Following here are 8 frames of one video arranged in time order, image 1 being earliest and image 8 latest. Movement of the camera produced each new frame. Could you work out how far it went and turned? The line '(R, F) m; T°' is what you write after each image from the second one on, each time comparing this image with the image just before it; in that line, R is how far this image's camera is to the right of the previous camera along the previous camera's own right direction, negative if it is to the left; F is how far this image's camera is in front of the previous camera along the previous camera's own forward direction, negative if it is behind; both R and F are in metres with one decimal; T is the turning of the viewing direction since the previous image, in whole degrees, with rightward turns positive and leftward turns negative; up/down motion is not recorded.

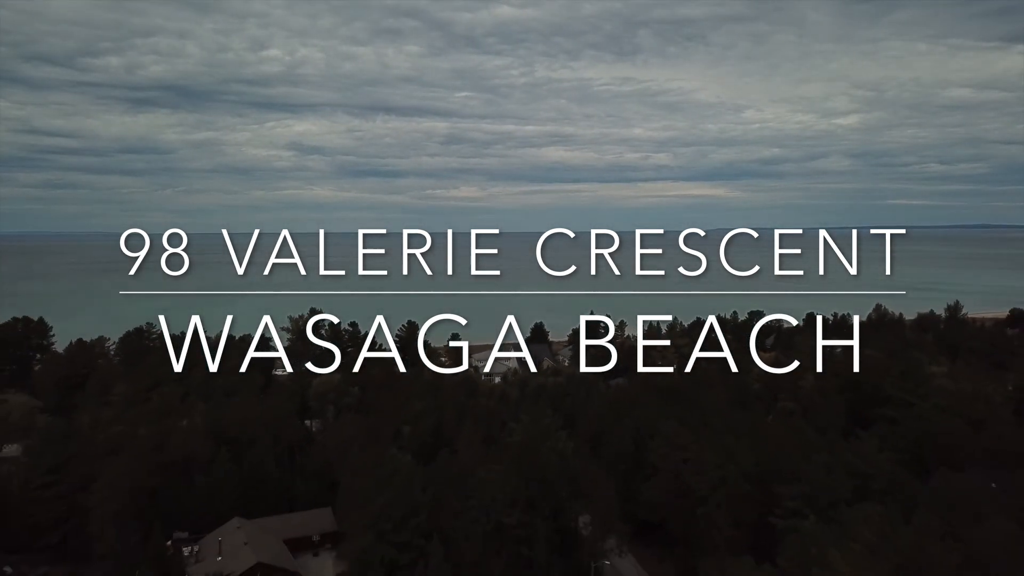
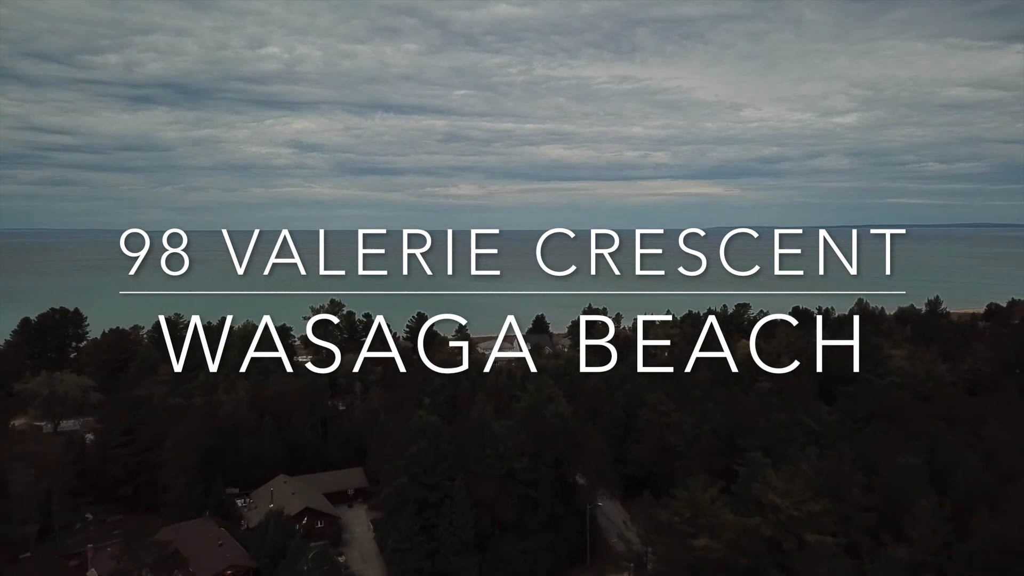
(-2.3, +5.0) m; 0°
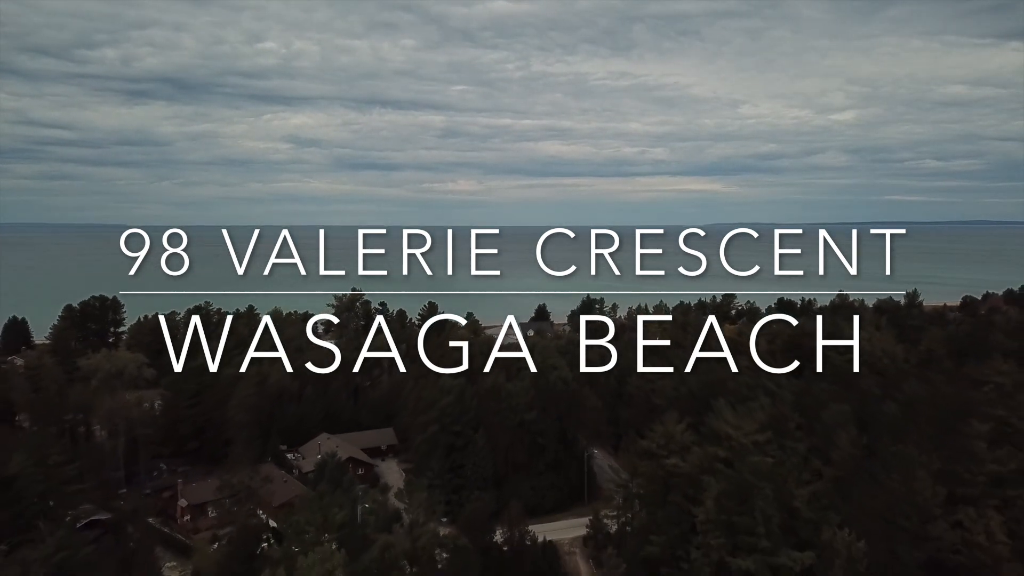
(-0.5, -4.7) m; 0°
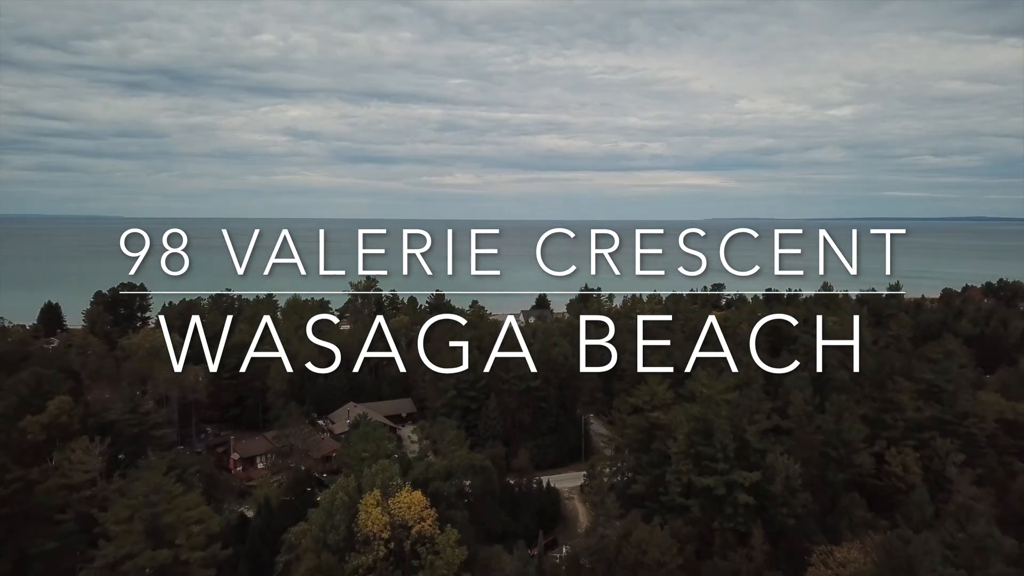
(-0.4, -4.0) m; 0°
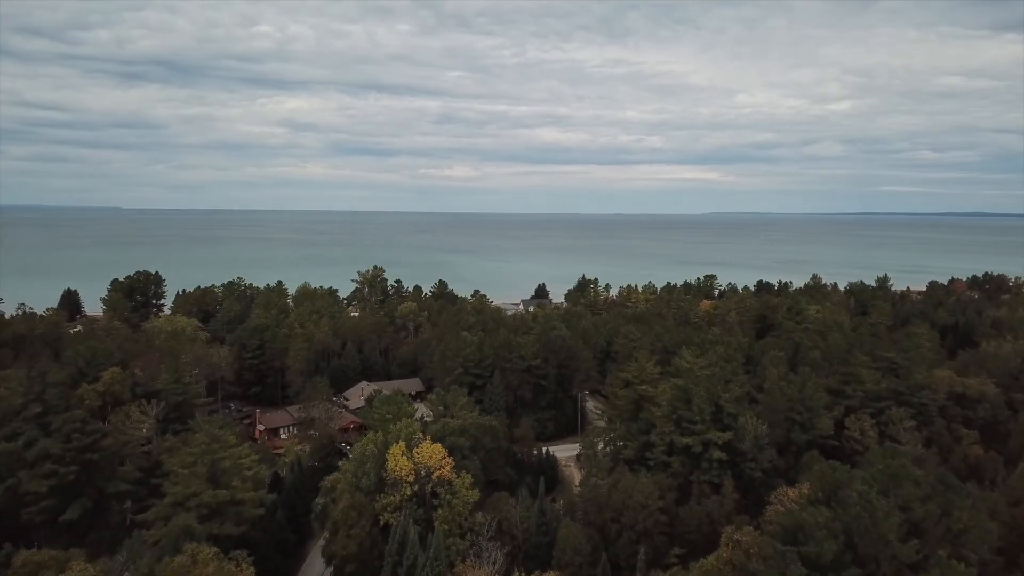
(-0.2, -2.7) m; 0°
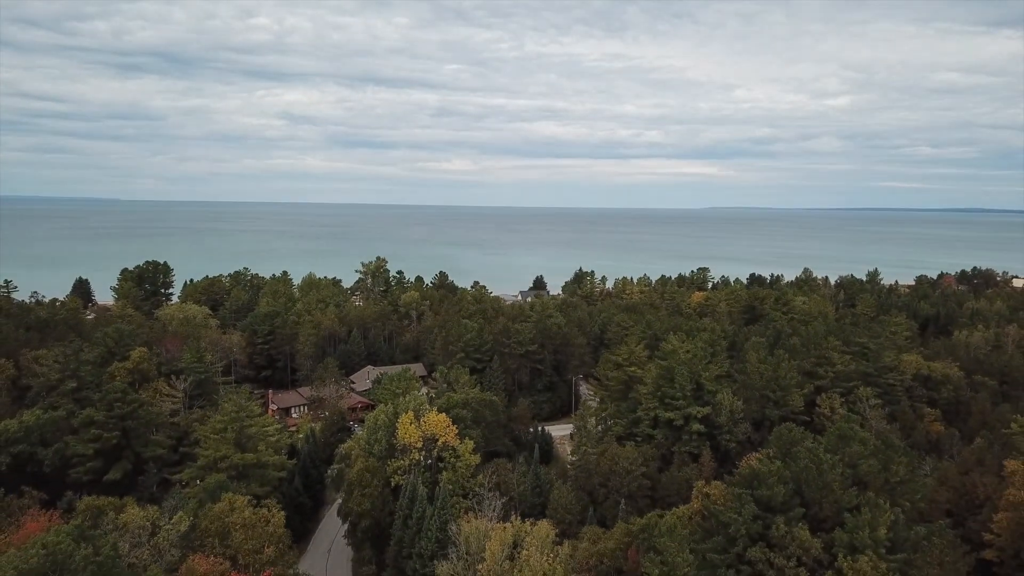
(0.0, -2.0) m; 0°
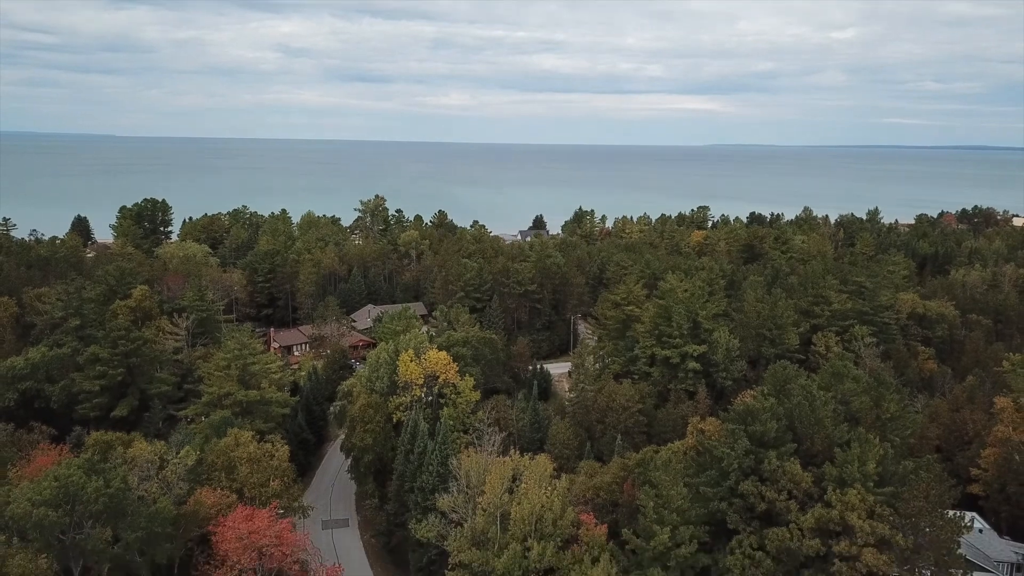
(0.0, -0.1) m; 0°
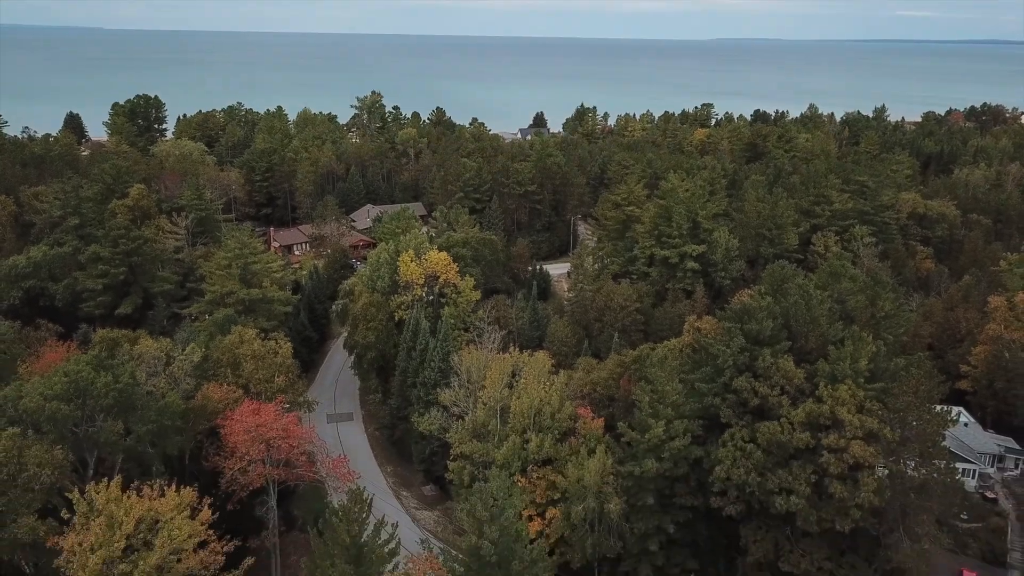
(0.0, 0.0) m; 0°
